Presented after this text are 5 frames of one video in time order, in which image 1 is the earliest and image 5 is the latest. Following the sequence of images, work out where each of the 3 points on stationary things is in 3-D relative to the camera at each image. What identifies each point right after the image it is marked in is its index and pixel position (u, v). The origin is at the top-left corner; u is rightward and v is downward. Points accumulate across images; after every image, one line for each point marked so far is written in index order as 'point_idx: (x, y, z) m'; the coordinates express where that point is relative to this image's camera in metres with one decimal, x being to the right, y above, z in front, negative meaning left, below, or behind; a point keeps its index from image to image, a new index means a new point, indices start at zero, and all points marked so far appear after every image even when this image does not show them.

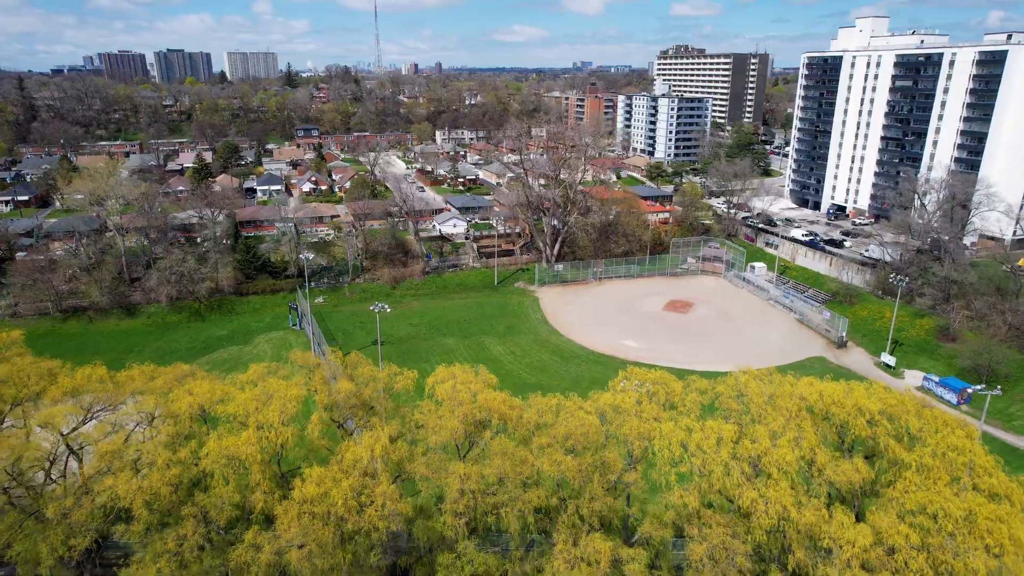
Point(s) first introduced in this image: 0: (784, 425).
0: (+7.7, -3.9, +19.2) m
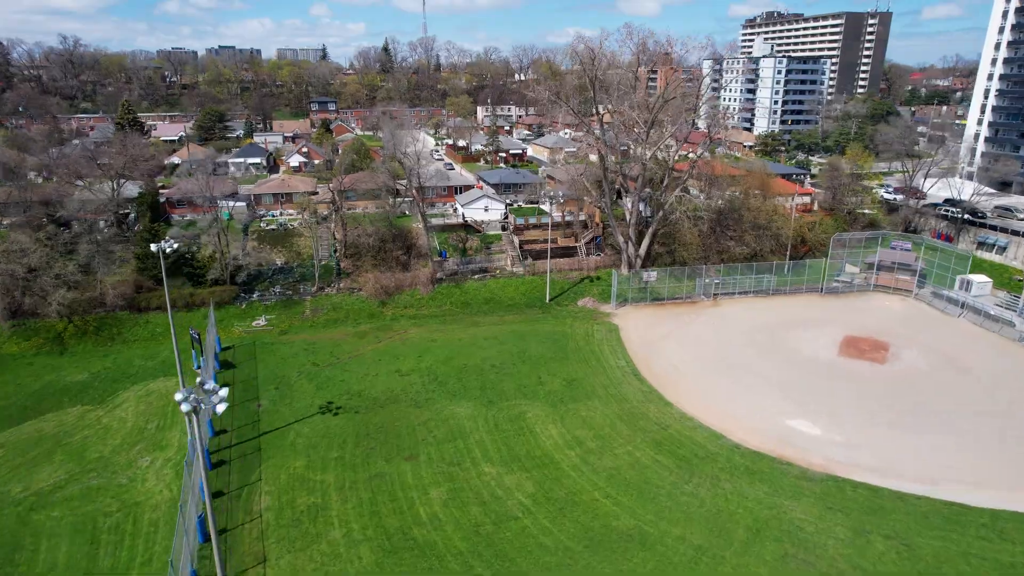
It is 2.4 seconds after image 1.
0: (+8.0, -4.9, -3.7) m
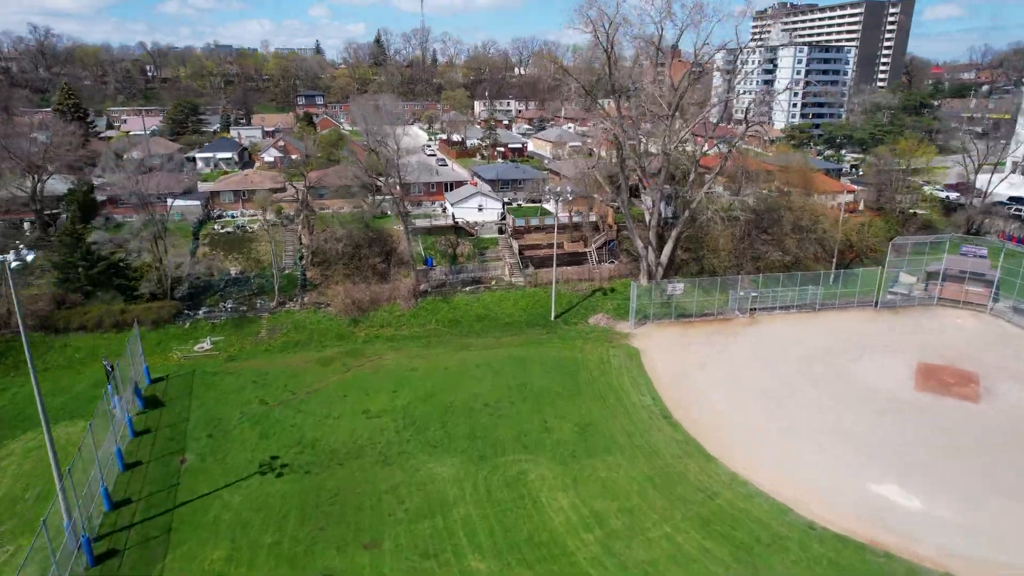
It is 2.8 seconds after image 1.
0: (+8.0, -5.5, -9.9) m
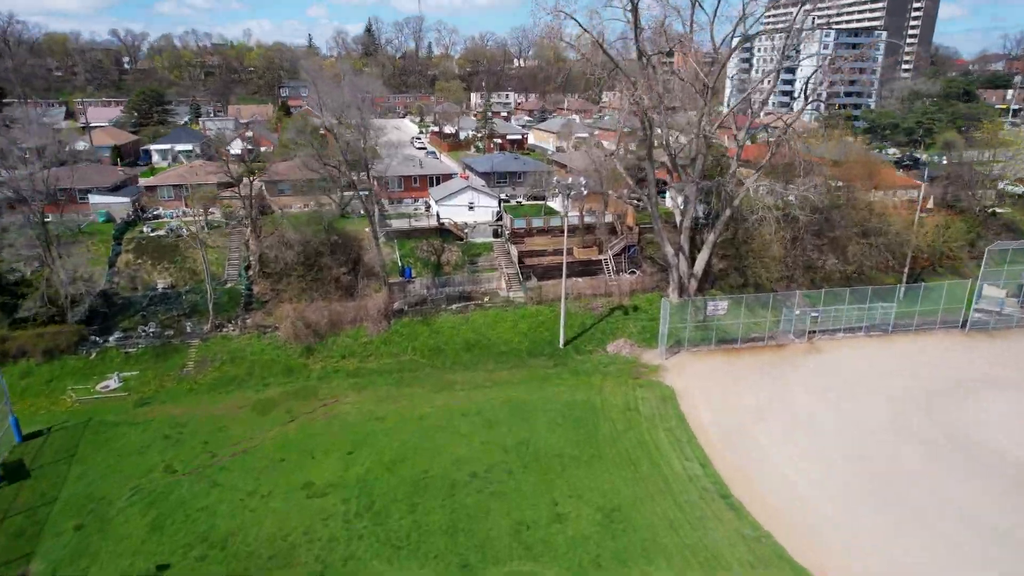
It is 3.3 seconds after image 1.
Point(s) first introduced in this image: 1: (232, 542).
0: (+7.9, -6.2, -16.5) m
1: (-6.4, -5.7, +15.2) m
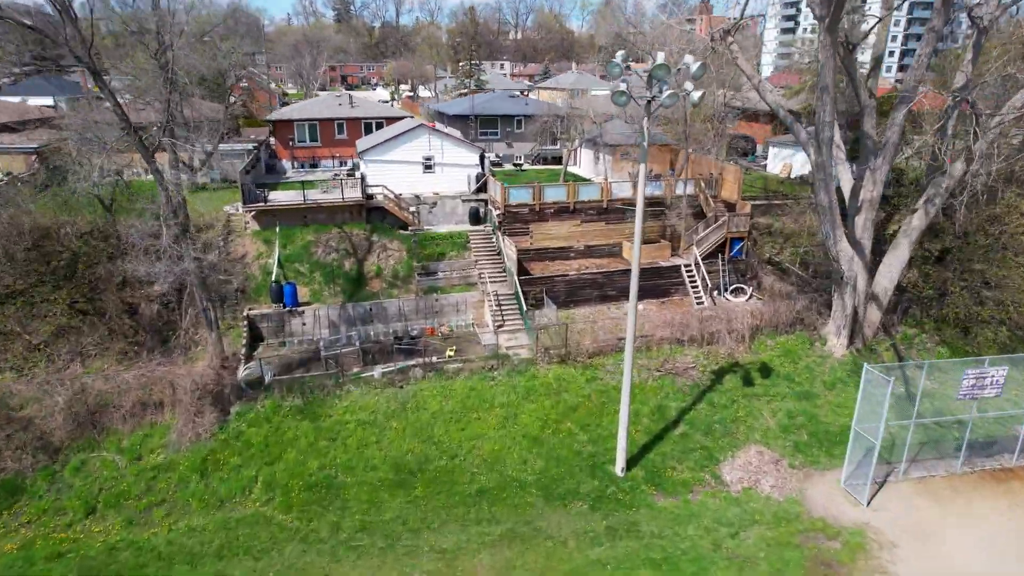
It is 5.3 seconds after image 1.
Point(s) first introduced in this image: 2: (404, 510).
0: (+8.0, -7.1, -30.8) m
1: (-6.5, -6.5, +0.8) m
2: (-1.5, -3.1, +9.7) m
